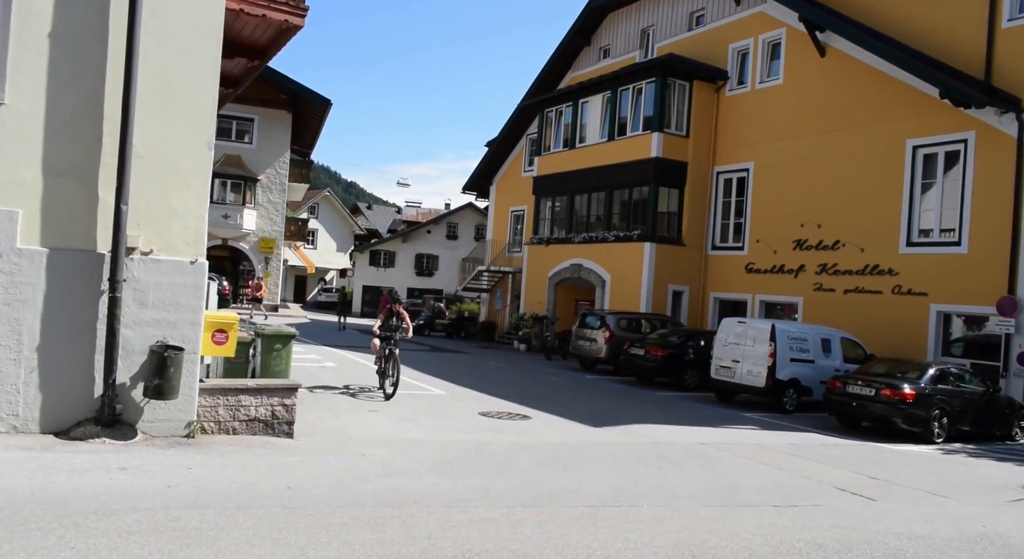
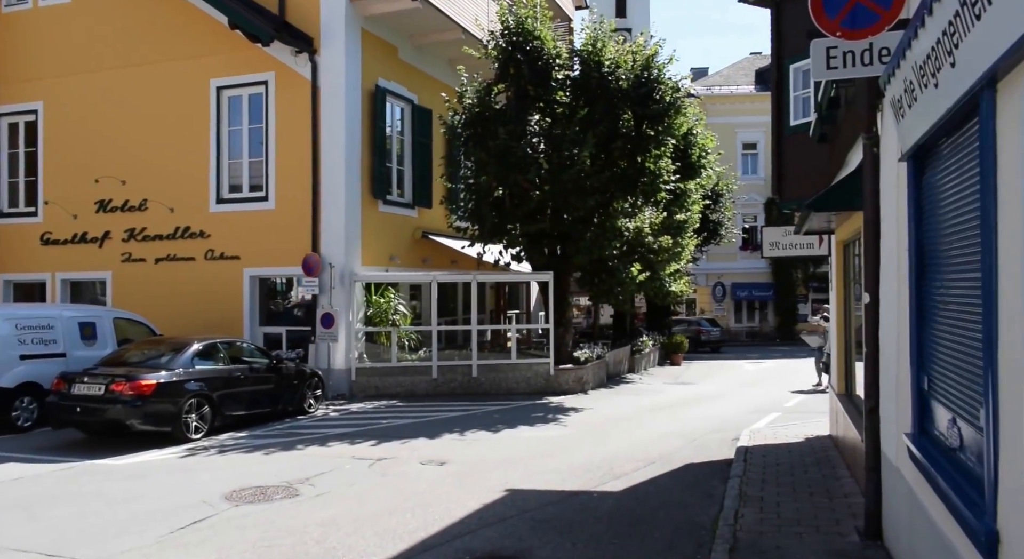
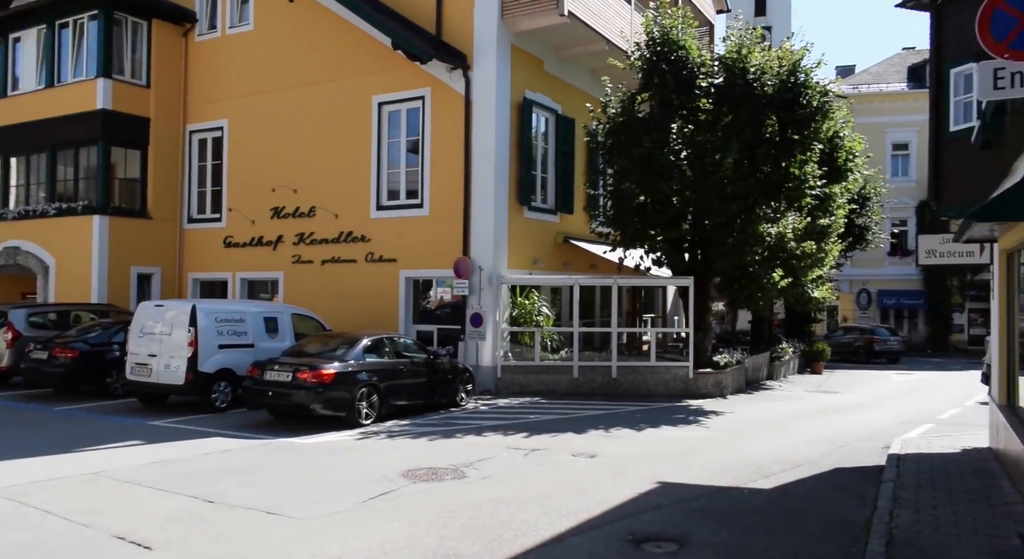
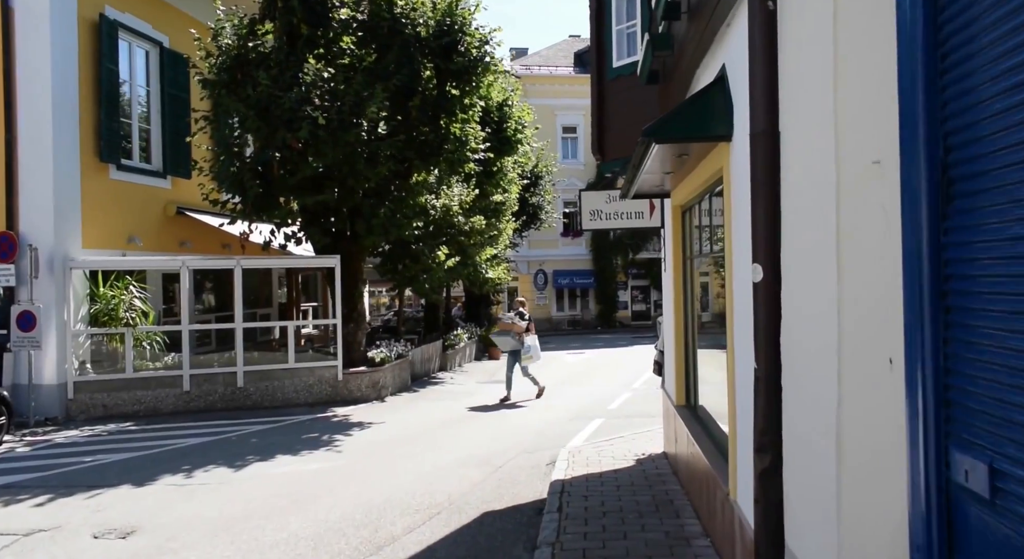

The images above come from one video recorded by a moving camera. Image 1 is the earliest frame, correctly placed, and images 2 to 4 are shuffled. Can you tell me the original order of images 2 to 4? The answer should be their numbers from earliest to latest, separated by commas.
3, 2, 4
